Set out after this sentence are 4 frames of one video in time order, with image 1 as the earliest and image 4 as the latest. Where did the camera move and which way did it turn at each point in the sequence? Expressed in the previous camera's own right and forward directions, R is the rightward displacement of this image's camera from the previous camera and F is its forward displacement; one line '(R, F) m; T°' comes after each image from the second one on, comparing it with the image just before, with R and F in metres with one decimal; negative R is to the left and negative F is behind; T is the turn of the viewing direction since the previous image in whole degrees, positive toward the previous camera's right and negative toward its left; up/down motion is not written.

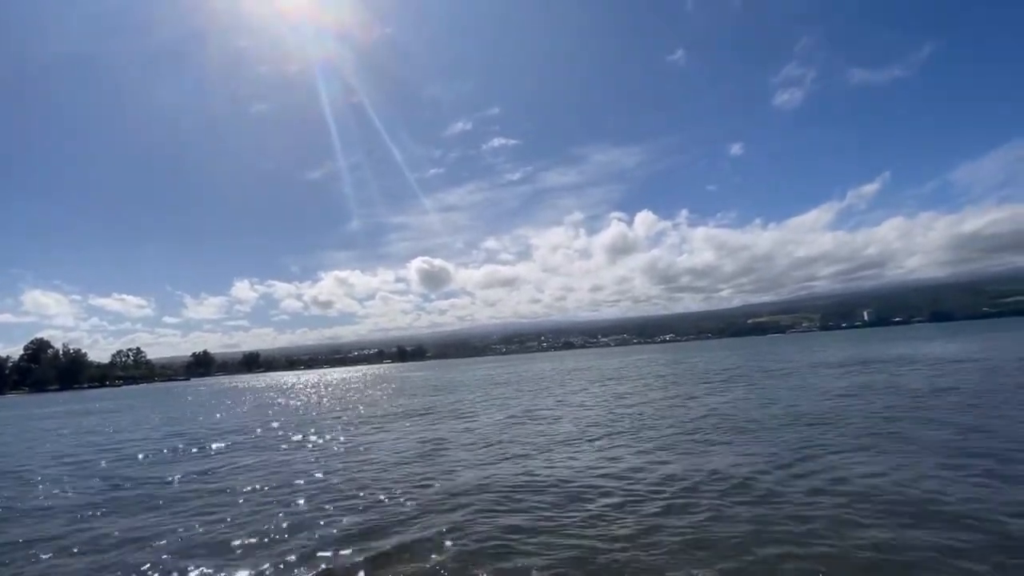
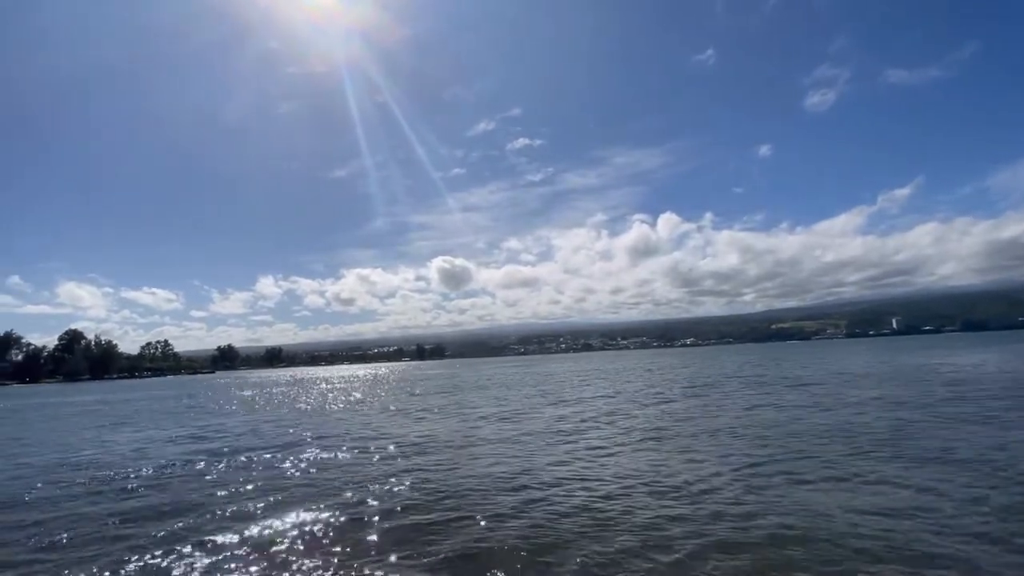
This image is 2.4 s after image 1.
(+0.1, -0.6) m; -2°
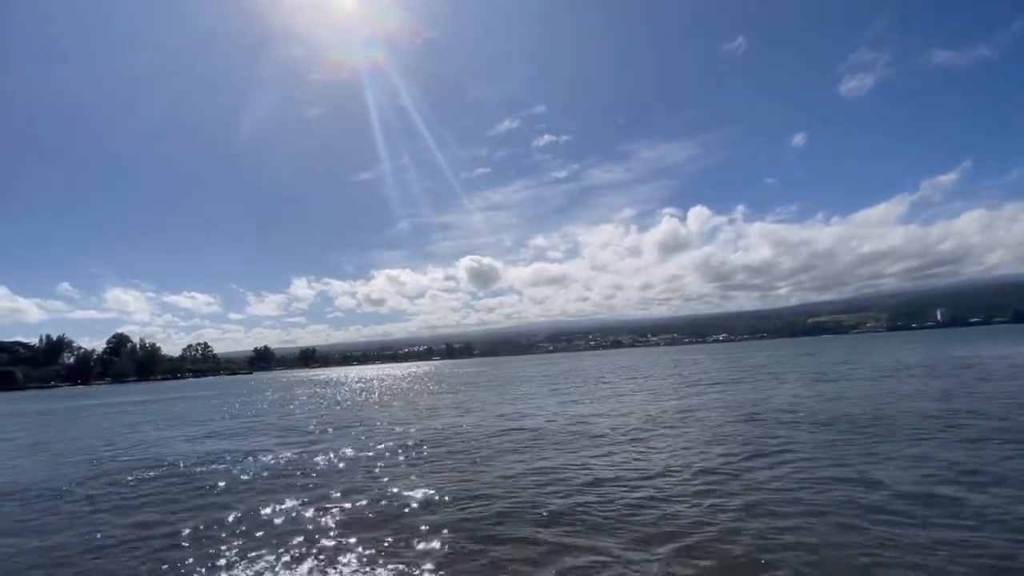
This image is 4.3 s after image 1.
(+0.2, -1.0) m; -3°
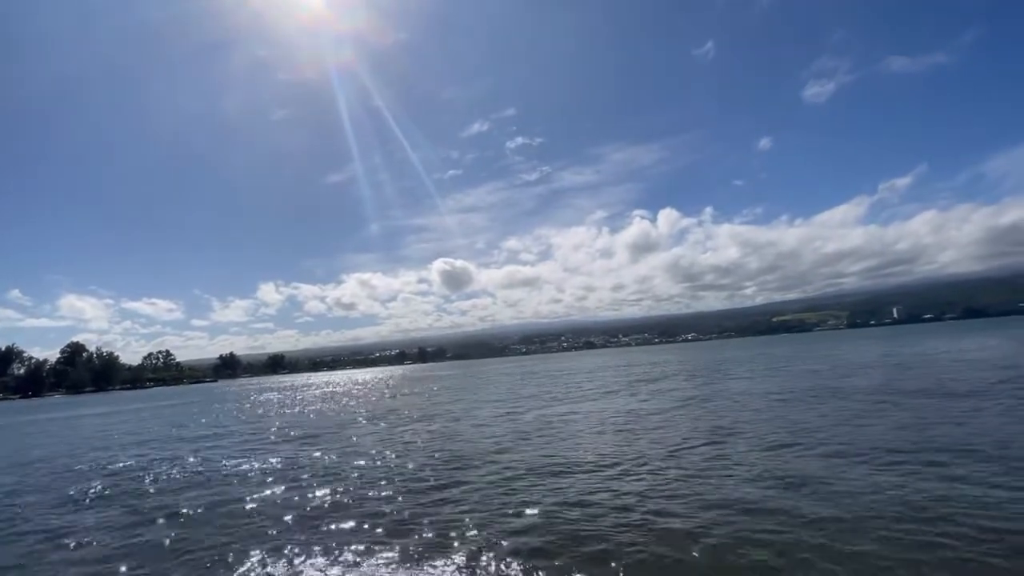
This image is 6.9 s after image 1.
(0.0, +0.8) m; +3°
